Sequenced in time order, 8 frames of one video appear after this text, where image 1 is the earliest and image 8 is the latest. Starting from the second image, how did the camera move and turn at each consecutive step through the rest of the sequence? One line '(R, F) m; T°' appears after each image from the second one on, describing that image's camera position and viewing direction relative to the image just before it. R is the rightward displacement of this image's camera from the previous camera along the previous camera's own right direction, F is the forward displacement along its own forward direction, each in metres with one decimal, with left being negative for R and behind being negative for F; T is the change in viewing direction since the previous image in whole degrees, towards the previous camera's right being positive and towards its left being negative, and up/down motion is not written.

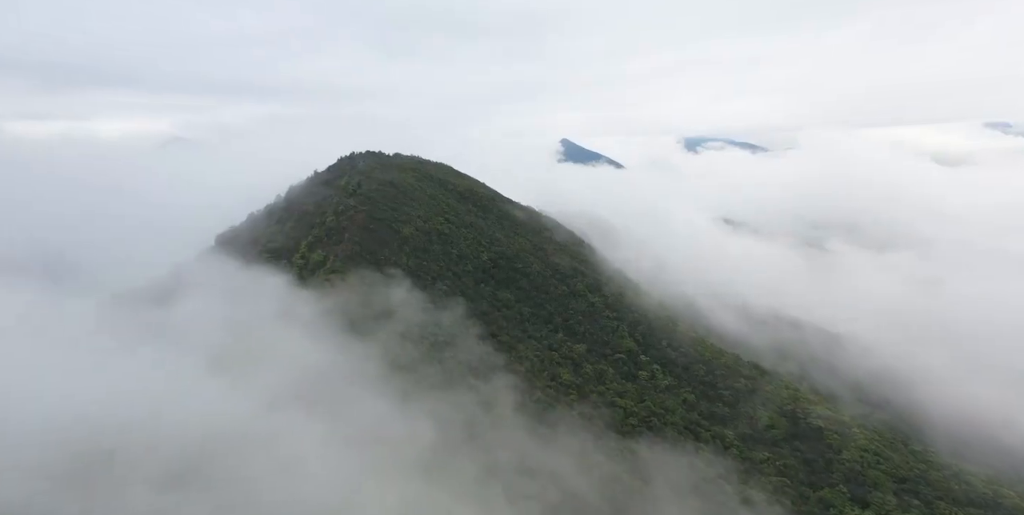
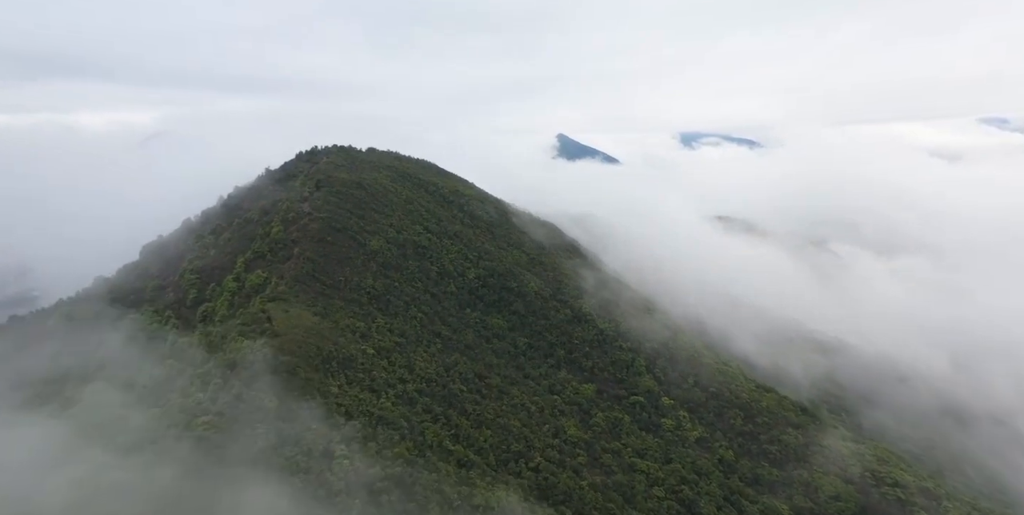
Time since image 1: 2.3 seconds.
(+0.5, +12.6) m; 0°
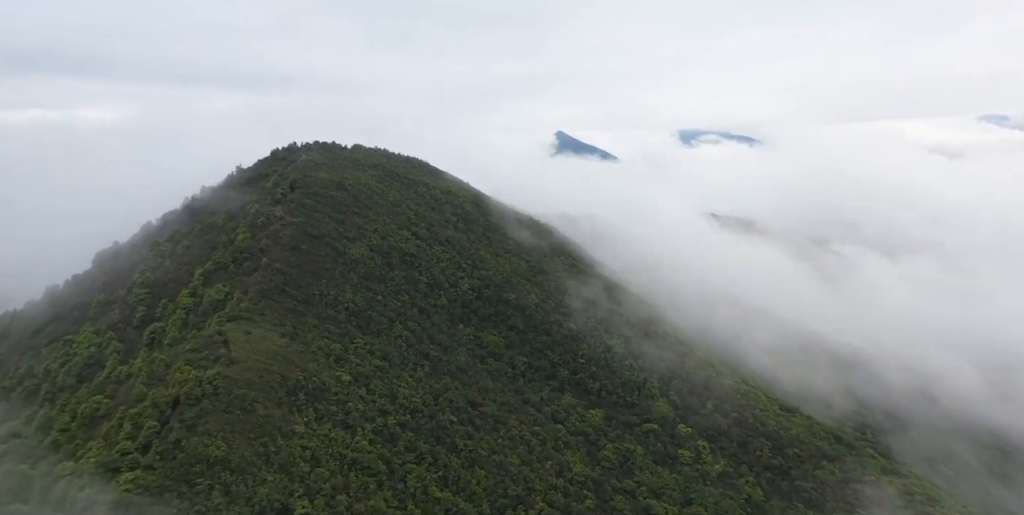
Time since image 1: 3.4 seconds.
(+0.1, +6.0) m; 0°
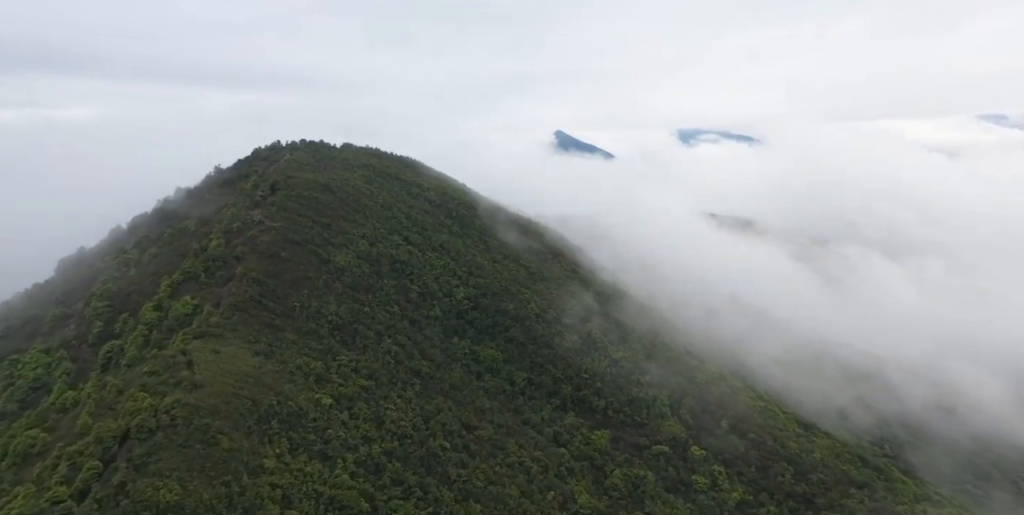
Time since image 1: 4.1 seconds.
(+0.1, +3.8) m; 0°
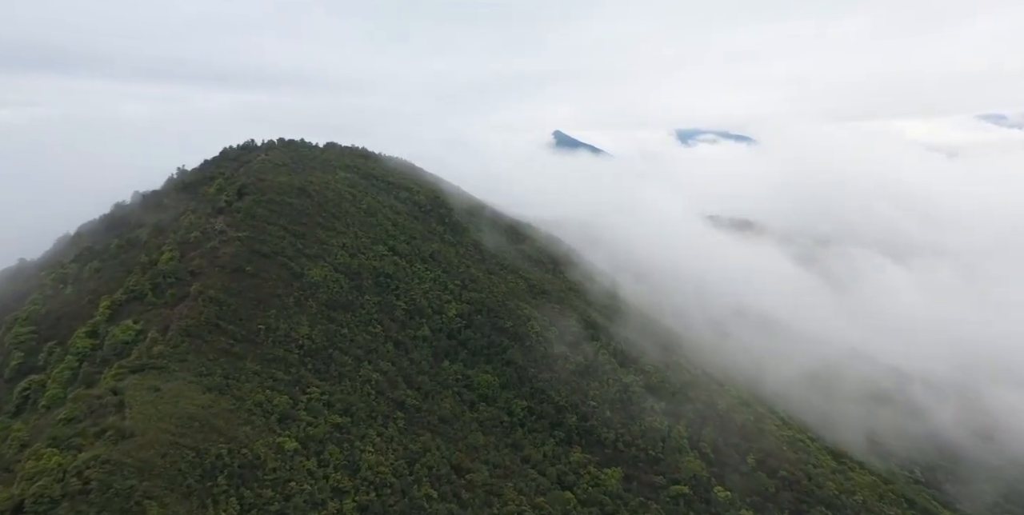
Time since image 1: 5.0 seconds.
(+0.1, +5.4) m; 0°
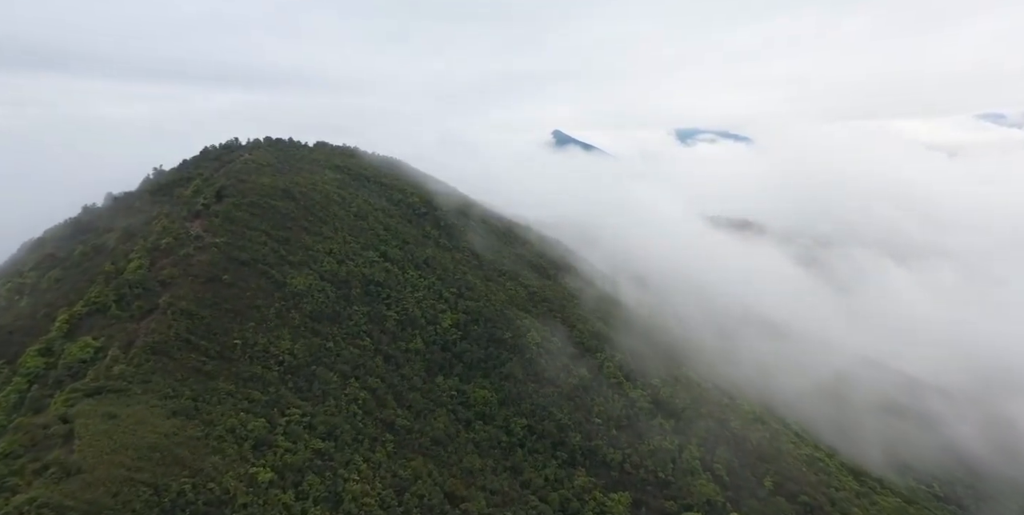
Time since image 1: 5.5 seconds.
(0.0, +2.9) m; 0°
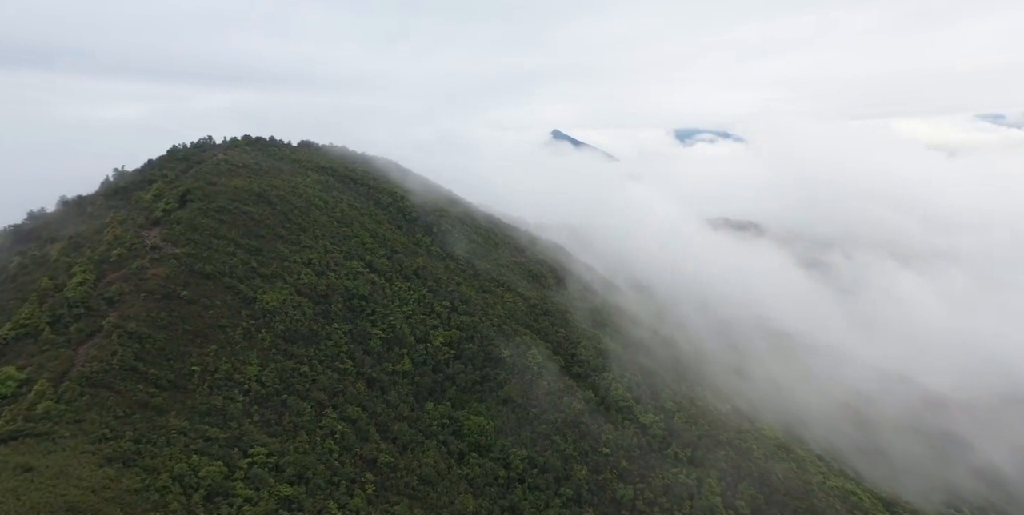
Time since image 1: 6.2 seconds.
(0.0, +4.1) m; 0°
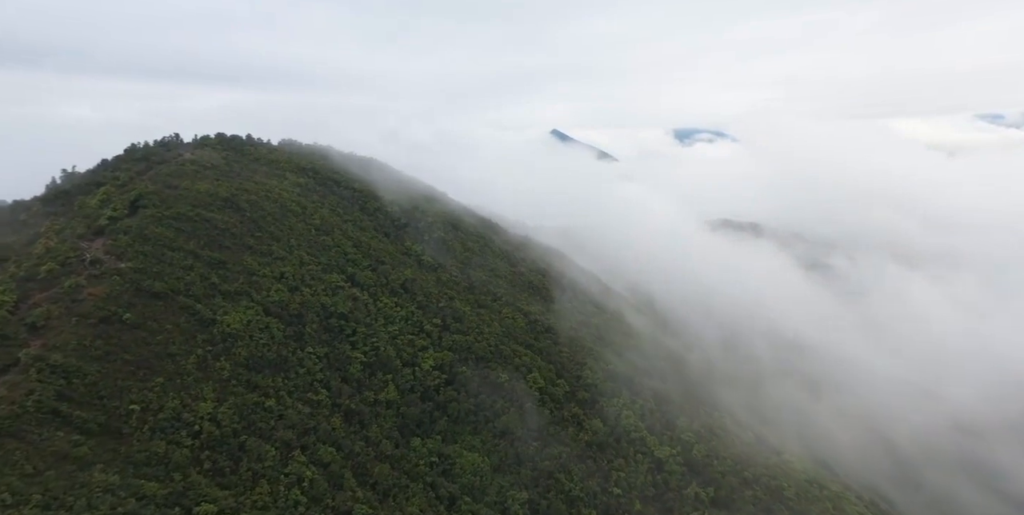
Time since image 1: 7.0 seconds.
(0.0, +4.4) m; 0°
